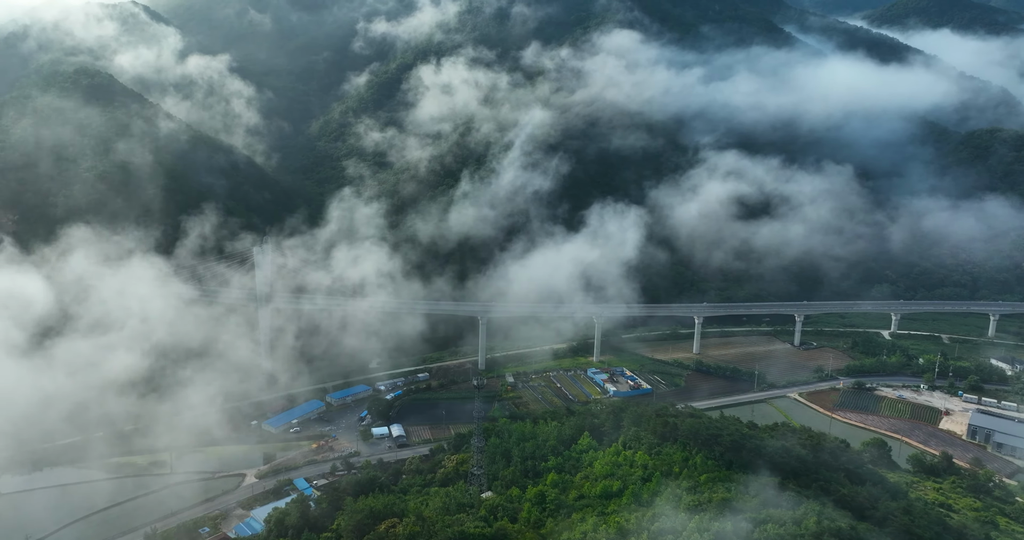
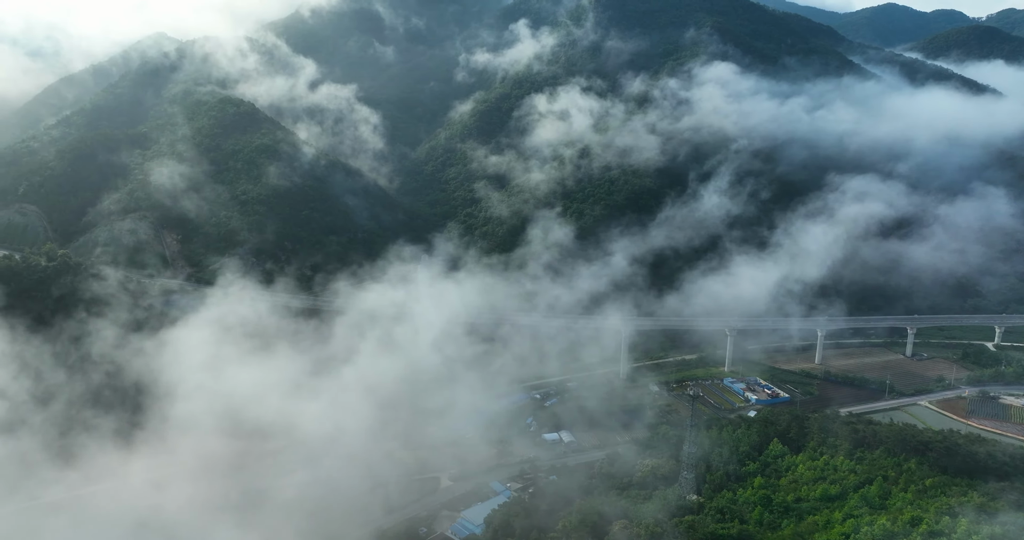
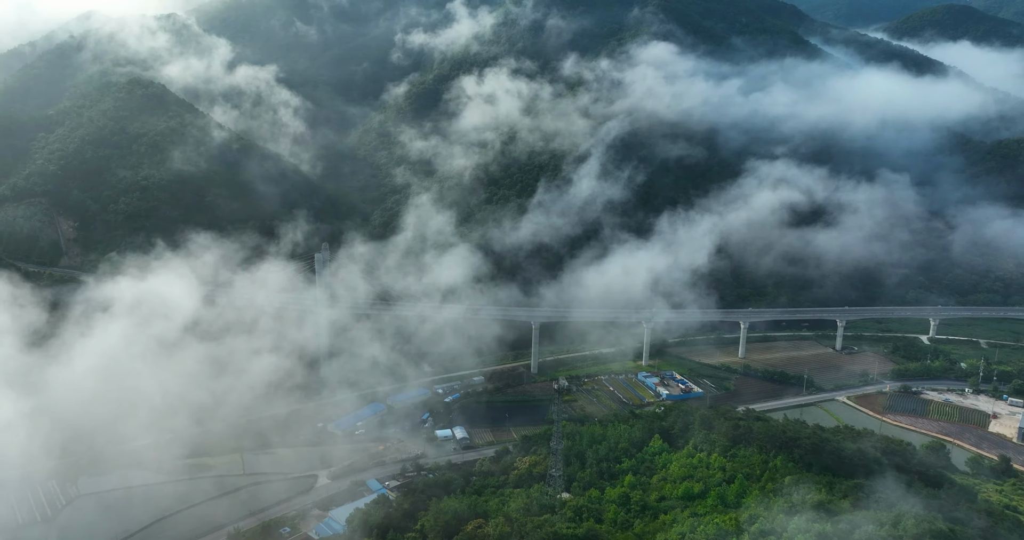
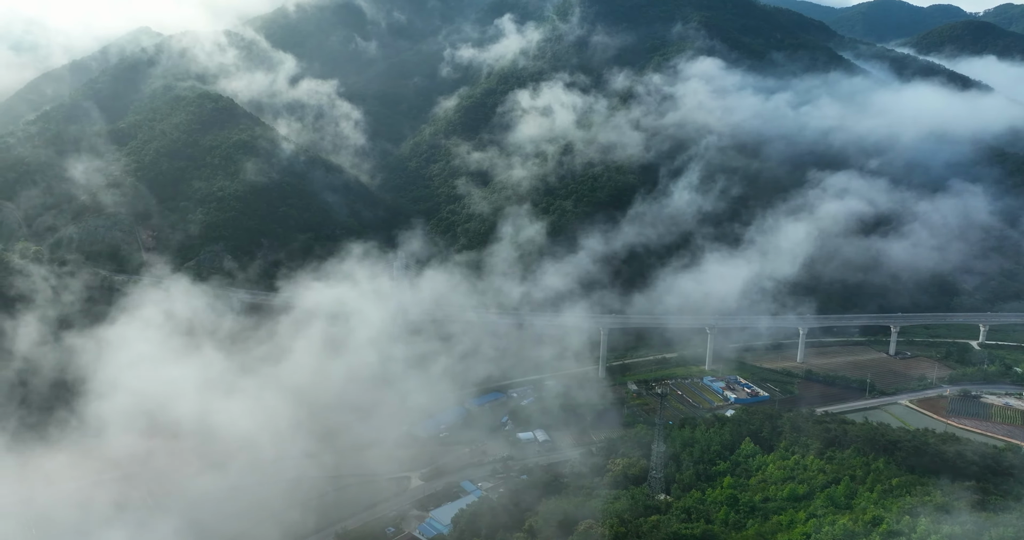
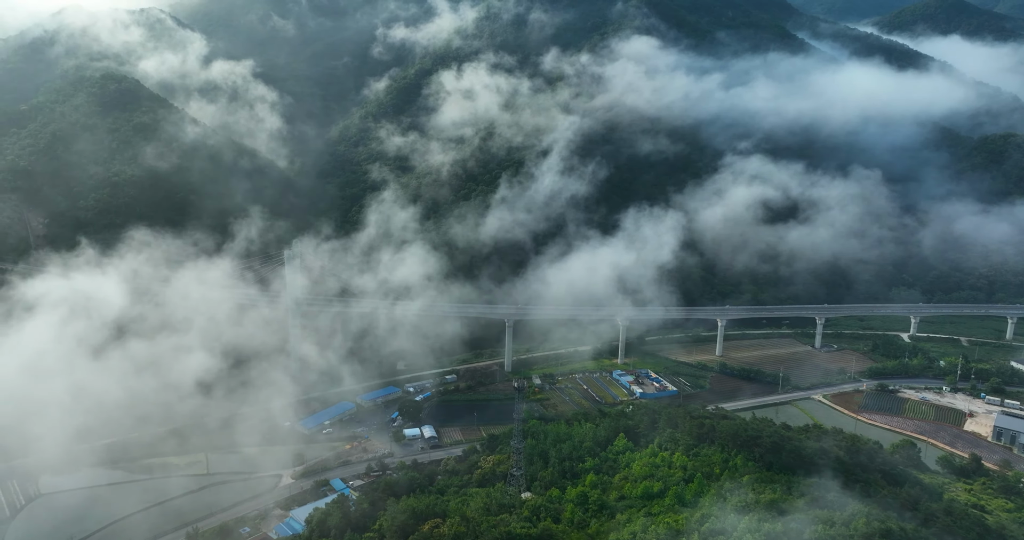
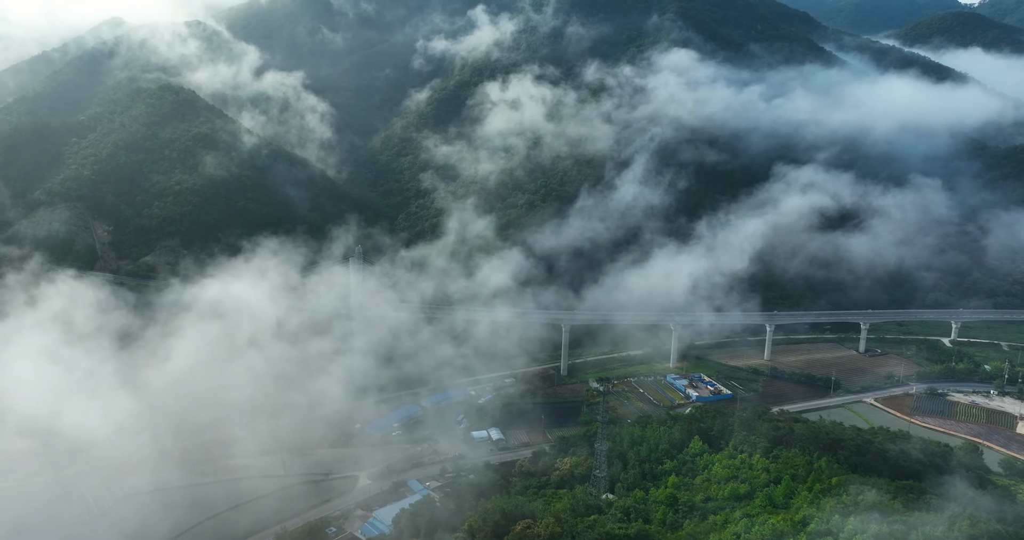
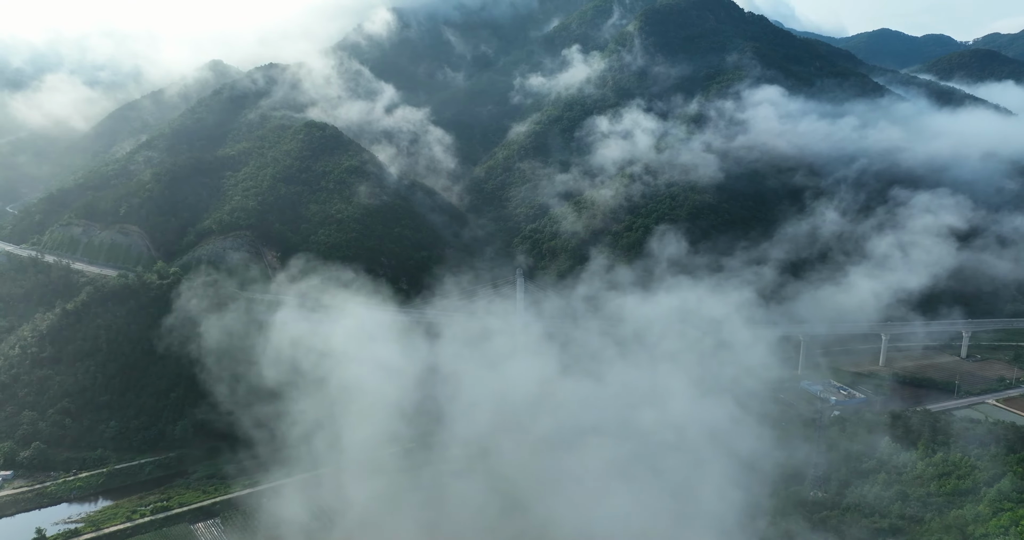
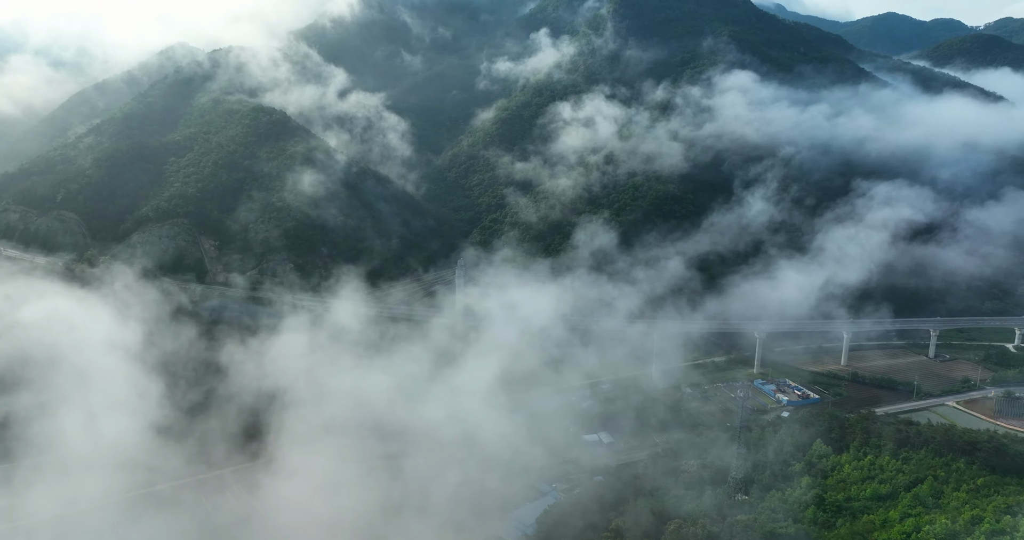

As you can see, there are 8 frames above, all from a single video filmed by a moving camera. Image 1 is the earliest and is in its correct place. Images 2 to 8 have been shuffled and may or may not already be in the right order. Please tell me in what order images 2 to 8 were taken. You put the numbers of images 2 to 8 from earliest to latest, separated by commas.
5, 3, 6, 4, 2, 8, 7
